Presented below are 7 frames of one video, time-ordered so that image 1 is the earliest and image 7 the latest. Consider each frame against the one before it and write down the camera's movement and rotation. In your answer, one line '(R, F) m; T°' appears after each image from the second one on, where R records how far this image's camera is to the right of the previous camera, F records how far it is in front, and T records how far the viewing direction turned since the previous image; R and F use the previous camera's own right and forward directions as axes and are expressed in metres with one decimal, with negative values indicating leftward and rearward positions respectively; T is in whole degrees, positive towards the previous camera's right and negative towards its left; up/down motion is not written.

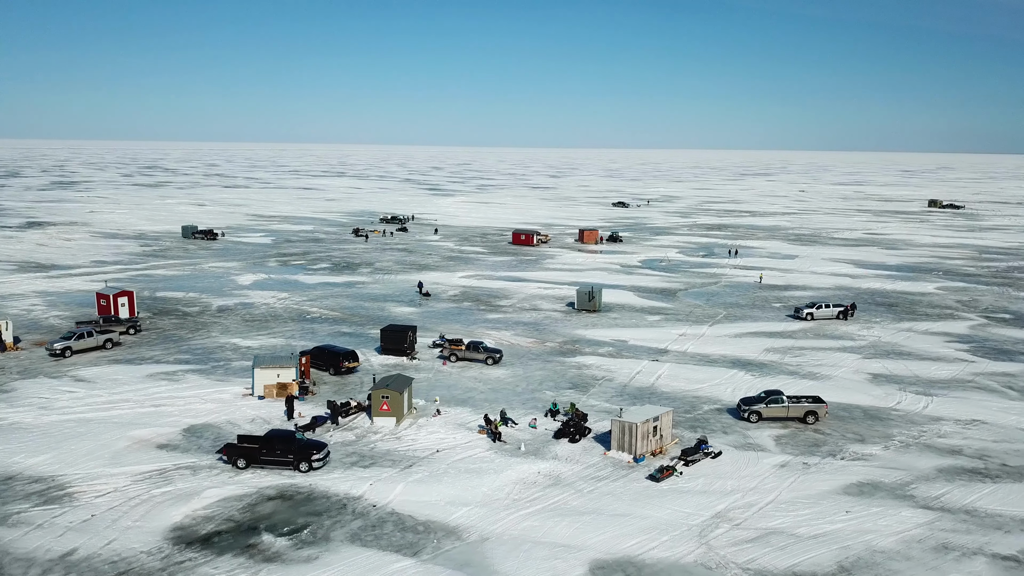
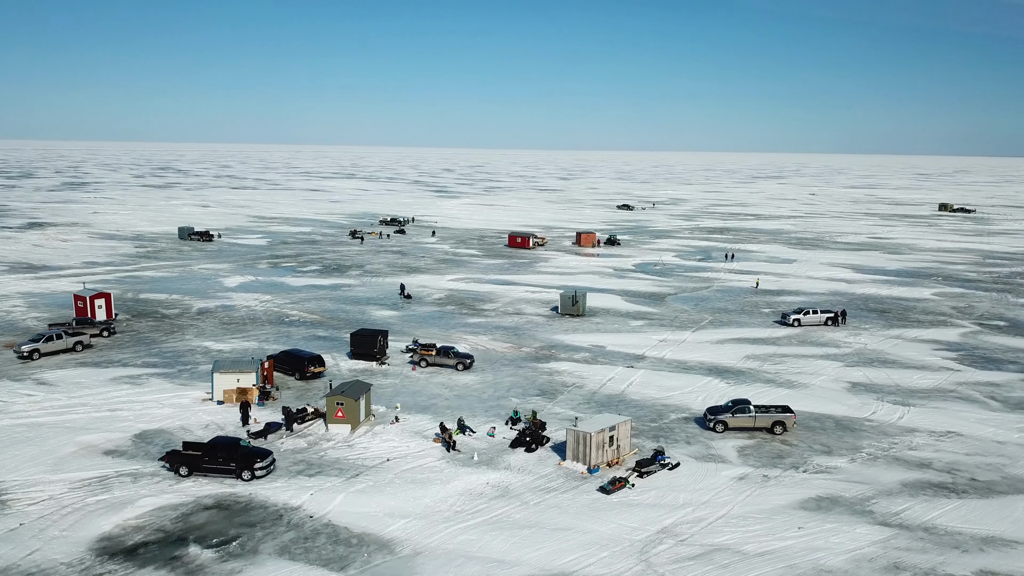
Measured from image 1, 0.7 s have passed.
(+1.8, +0.6) m; -1°
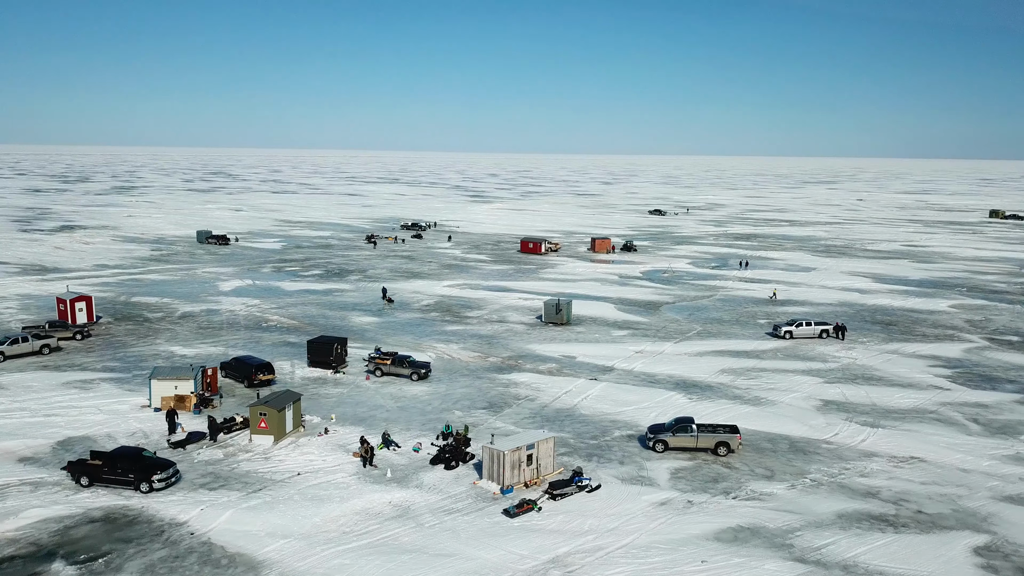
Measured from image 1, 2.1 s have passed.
(+3.8, +1.2) m; -4°
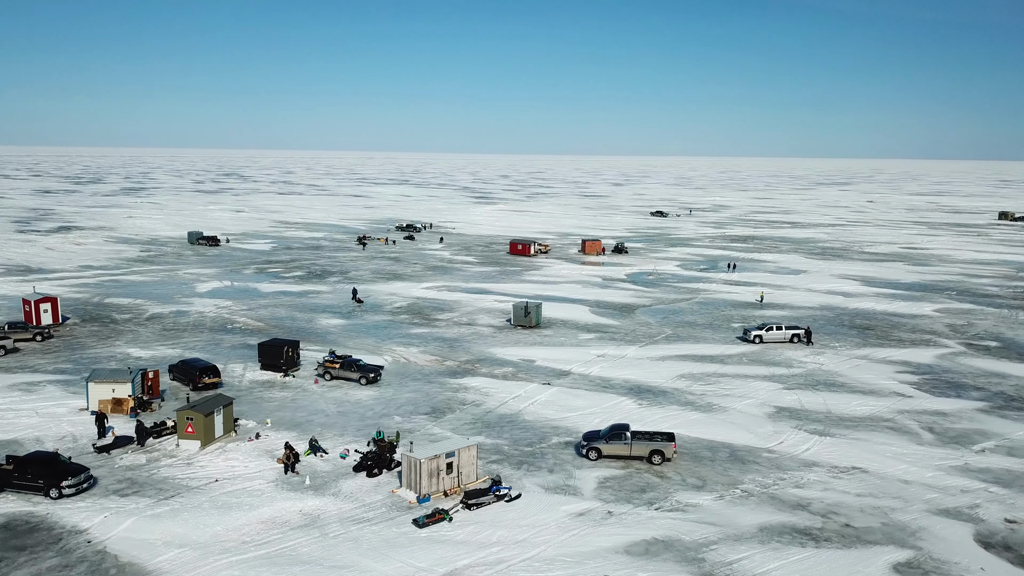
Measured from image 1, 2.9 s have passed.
(+2.6, +0.6) m; -1°
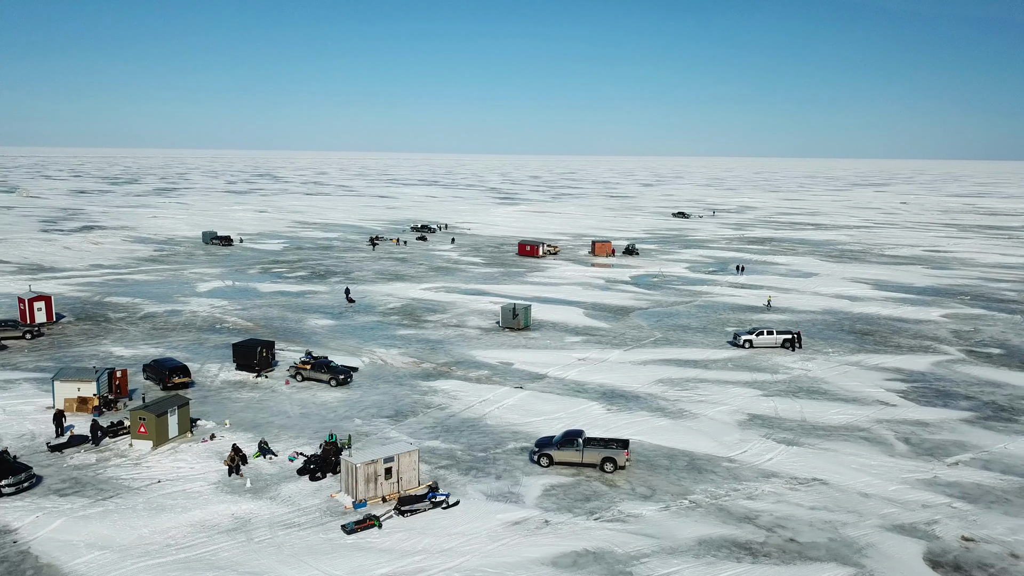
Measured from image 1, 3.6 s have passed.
(+2.5, +0.5) m; -3°
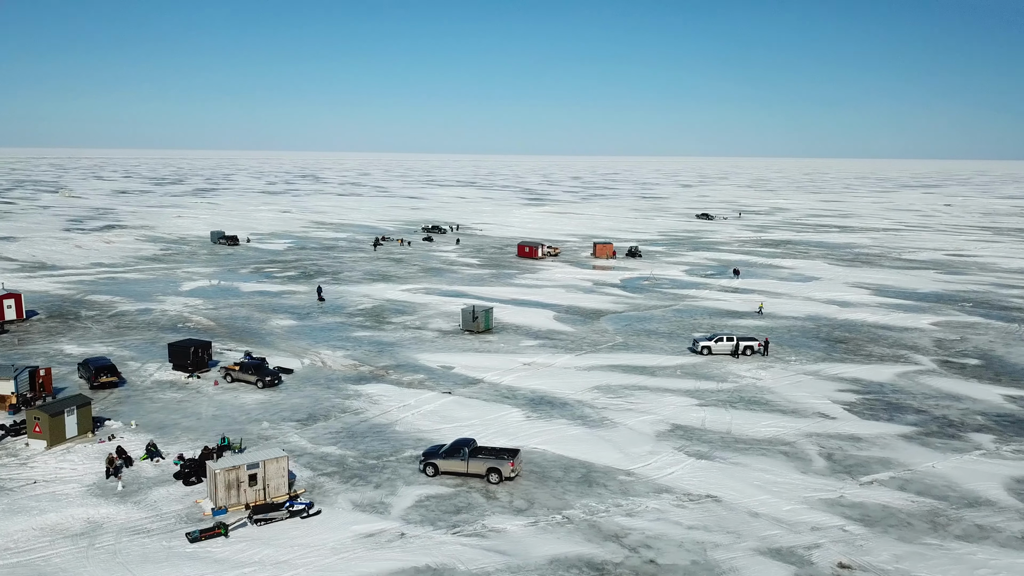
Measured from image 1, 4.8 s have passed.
(+4.6, +1.0) m; -4°
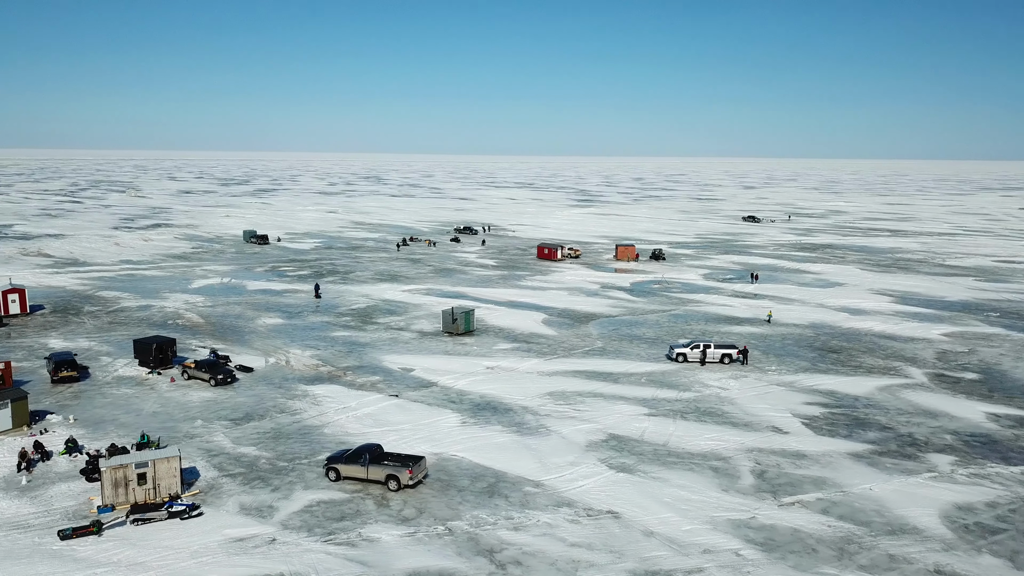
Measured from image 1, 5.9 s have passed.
(+4.5, +0.9) m; -5°
